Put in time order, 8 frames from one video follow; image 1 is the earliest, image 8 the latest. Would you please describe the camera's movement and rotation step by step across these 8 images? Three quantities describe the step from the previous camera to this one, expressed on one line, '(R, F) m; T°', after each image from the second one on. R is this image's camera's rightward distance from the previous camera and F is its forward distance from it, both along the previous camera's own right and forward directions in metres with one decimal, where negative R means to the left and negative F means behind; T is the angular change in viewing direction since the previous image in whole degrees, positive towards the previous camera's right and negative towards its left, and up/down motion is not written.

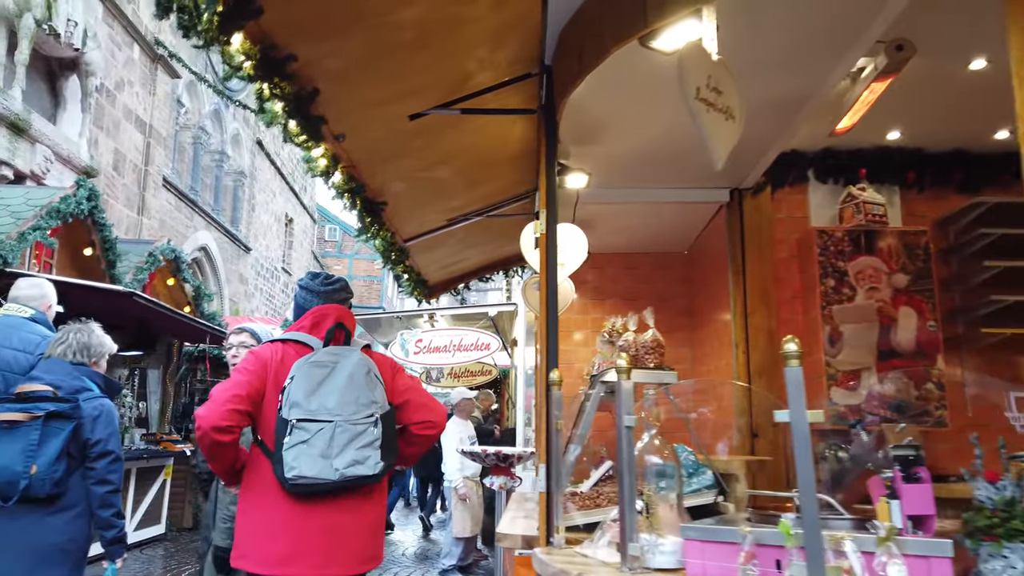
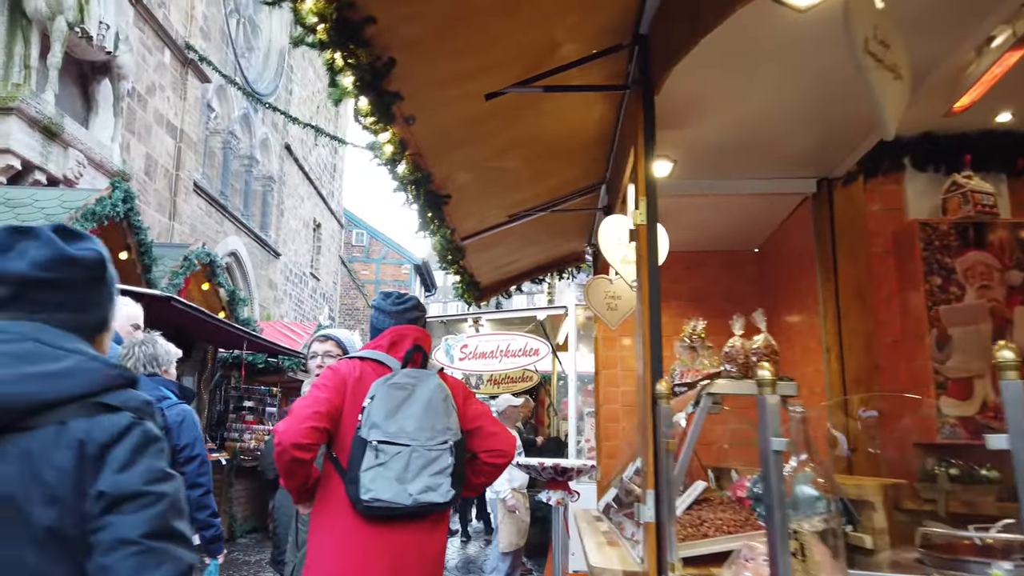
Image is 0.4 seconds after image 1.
(-0.2, +0.2) m; -2°
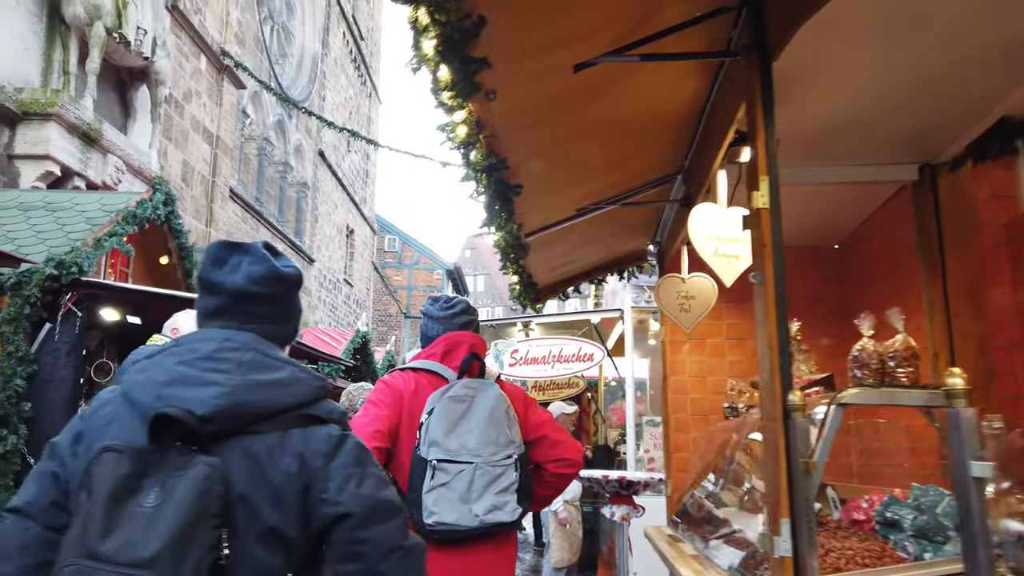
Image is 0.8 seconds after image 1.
(-0.1, +0.2) m; -2°
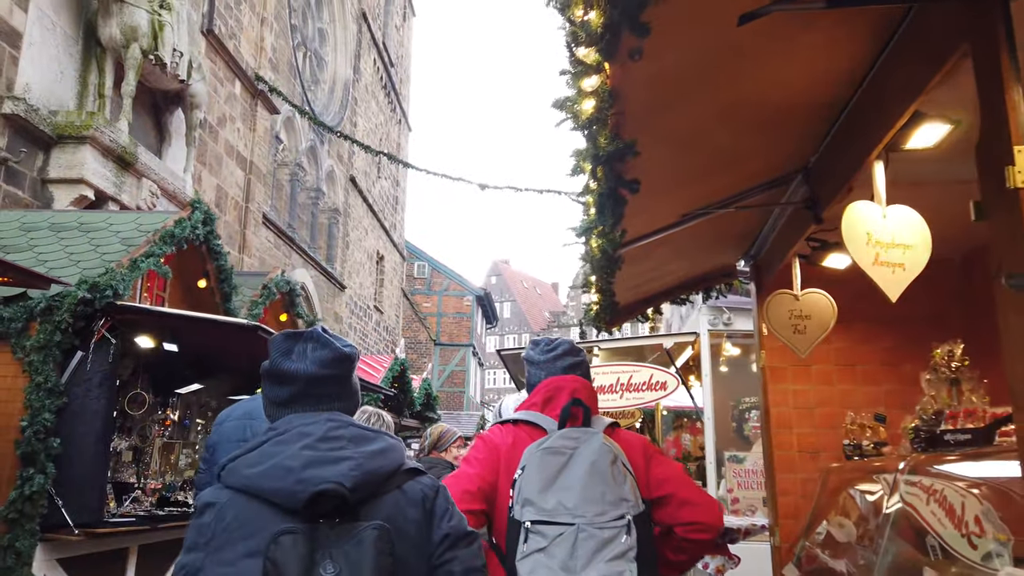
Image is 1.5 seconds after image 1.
(-0.2, +0.3) m; -2°
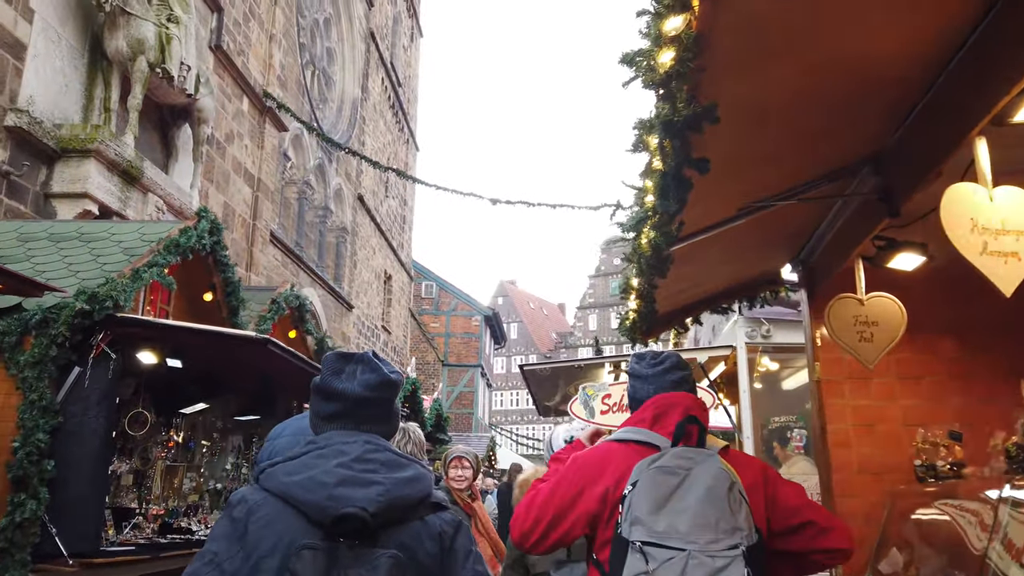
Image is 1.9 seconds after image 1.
(-0.1, +0.2) m; 0°
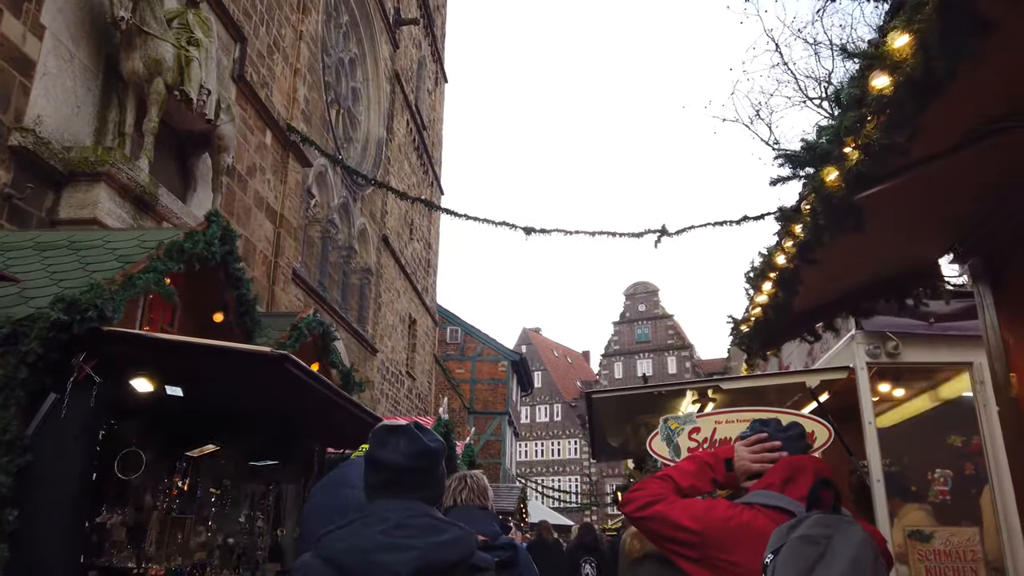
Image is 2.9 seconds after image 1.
(-0.2, +0.6) m; -2°
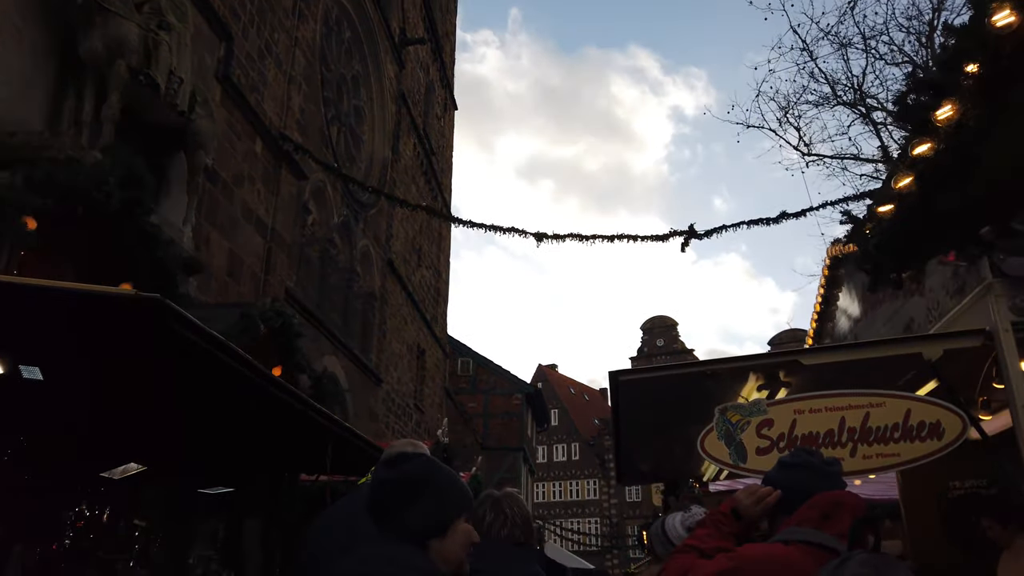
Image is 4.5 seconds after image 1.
(+0.1, +0.9) m; -1°
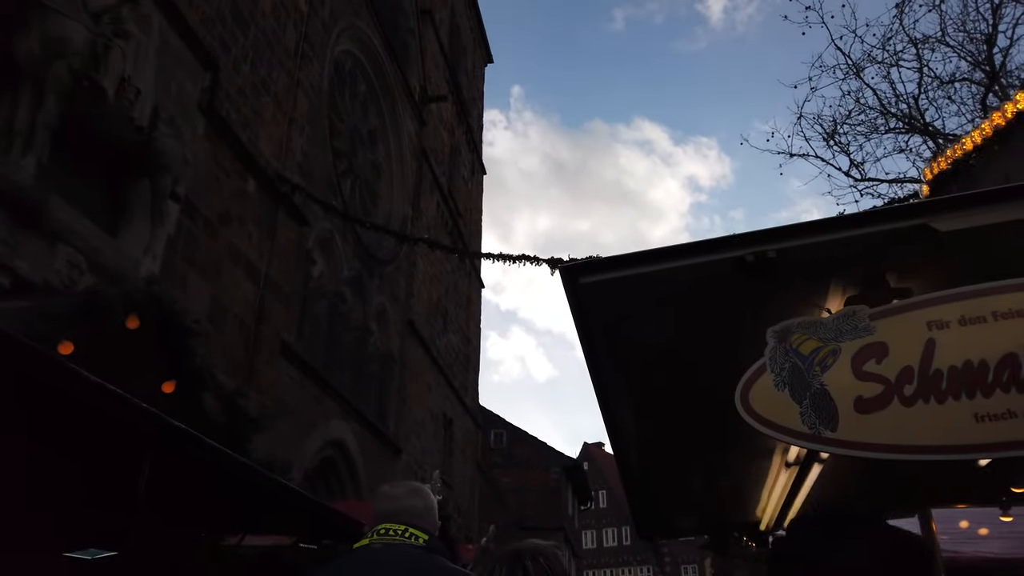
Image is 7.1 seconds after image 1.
(+0.3, +1.1) m; -3°
